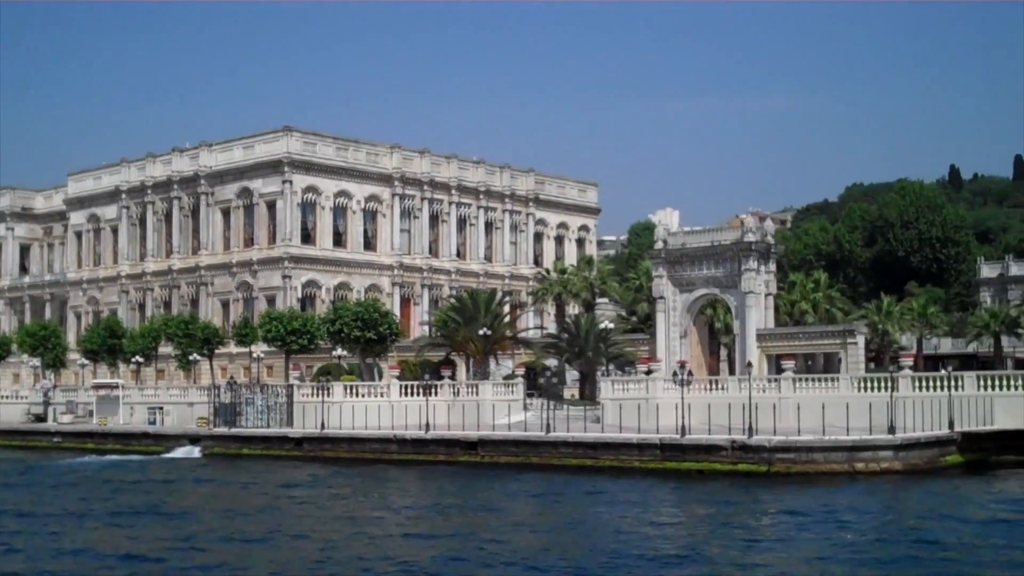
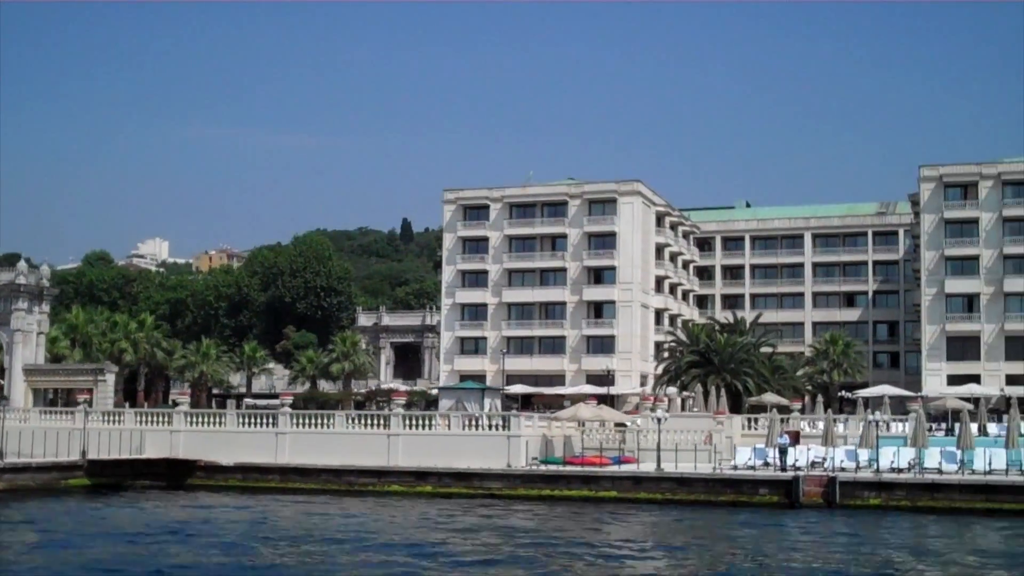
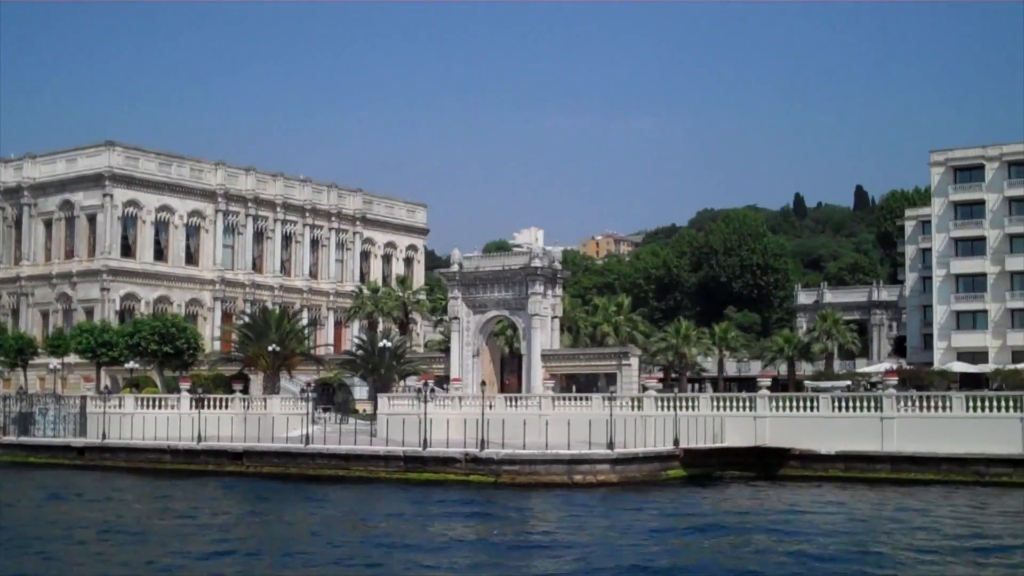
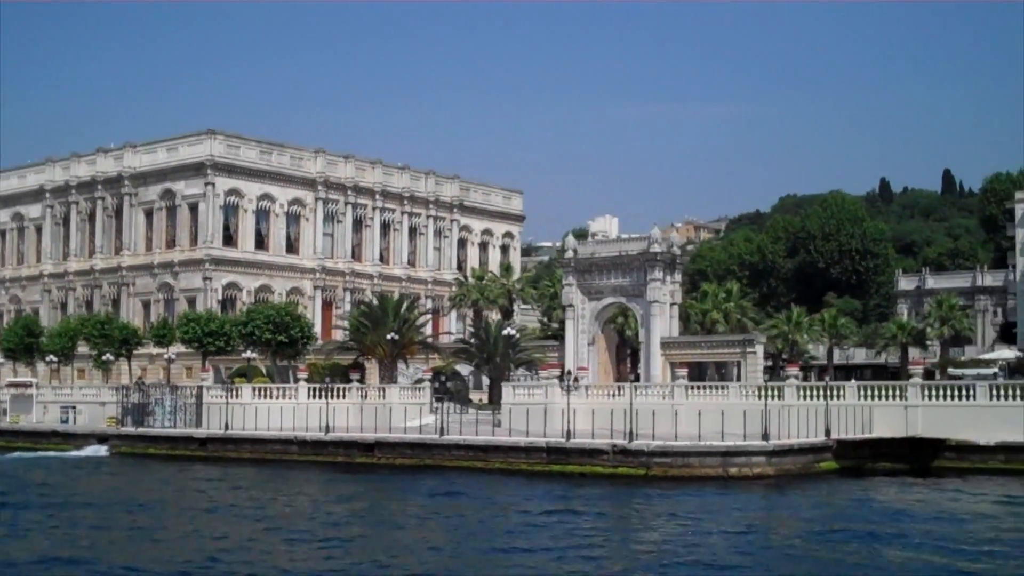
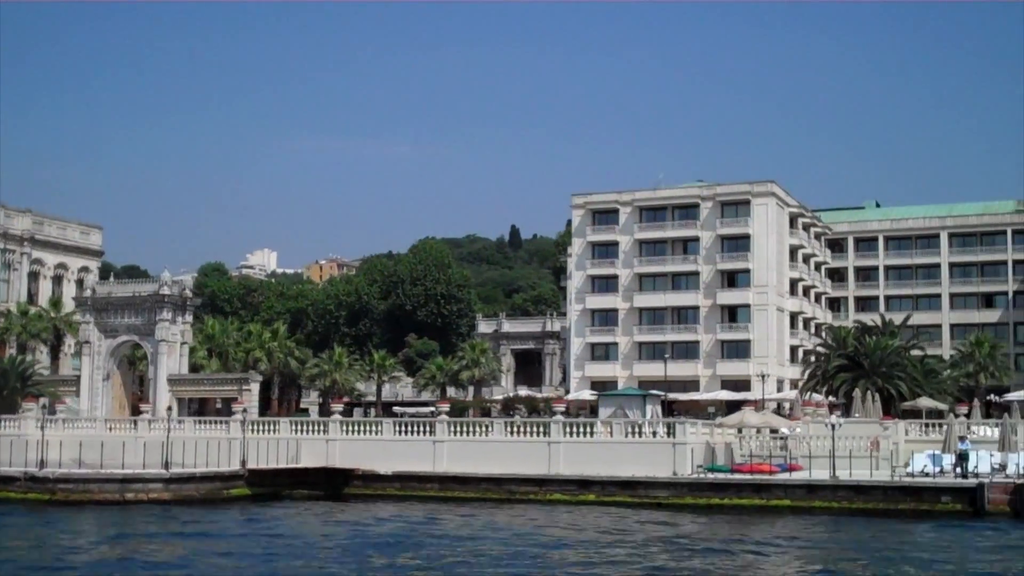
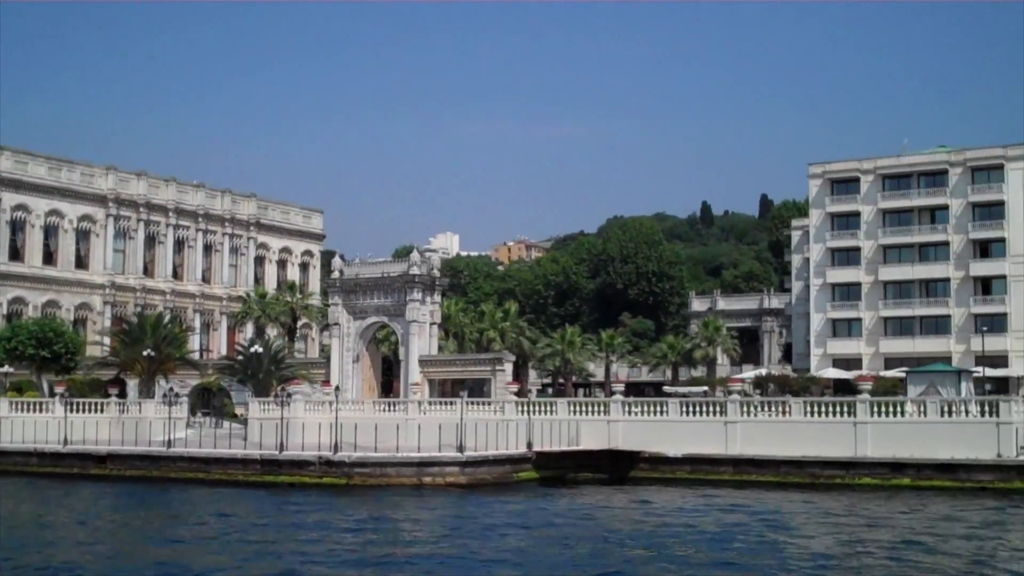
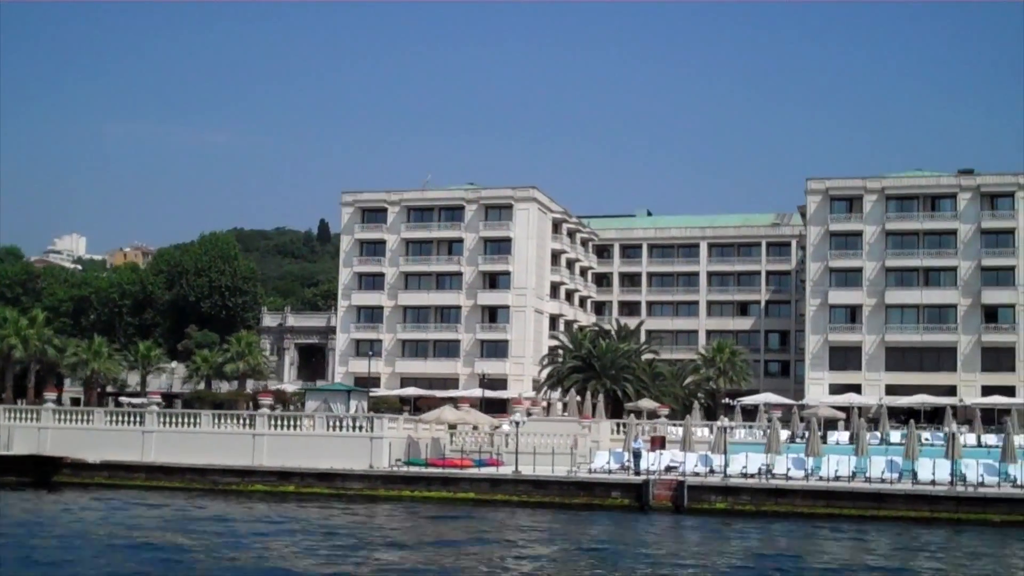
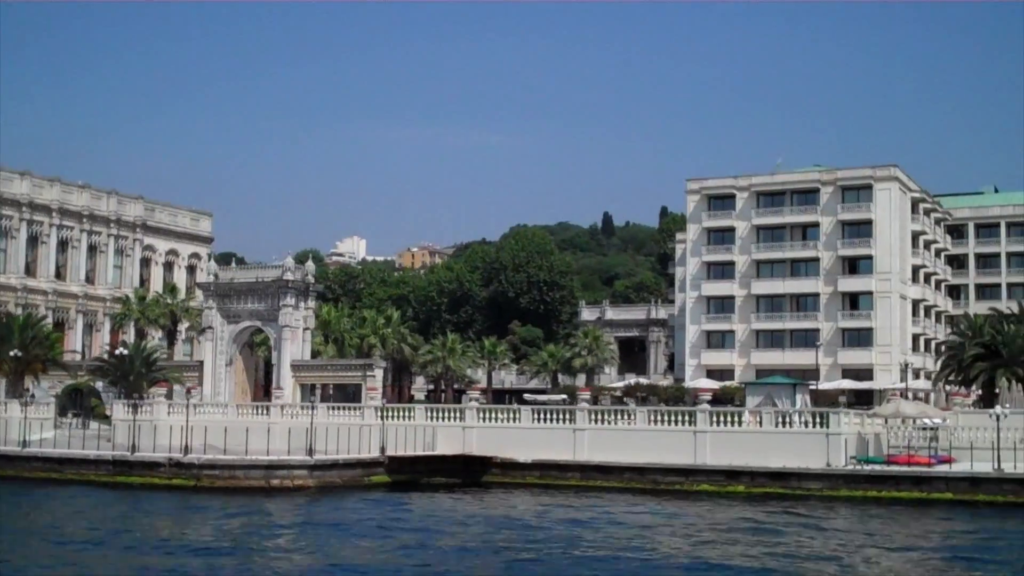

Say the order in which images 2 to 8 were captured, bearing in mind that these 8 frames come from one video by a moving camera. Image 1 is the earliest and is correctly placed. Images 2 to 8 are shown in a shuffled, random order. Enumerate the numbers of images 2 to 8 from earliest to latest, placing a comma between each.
4, 3, 6, 8, 5, 2, 7
